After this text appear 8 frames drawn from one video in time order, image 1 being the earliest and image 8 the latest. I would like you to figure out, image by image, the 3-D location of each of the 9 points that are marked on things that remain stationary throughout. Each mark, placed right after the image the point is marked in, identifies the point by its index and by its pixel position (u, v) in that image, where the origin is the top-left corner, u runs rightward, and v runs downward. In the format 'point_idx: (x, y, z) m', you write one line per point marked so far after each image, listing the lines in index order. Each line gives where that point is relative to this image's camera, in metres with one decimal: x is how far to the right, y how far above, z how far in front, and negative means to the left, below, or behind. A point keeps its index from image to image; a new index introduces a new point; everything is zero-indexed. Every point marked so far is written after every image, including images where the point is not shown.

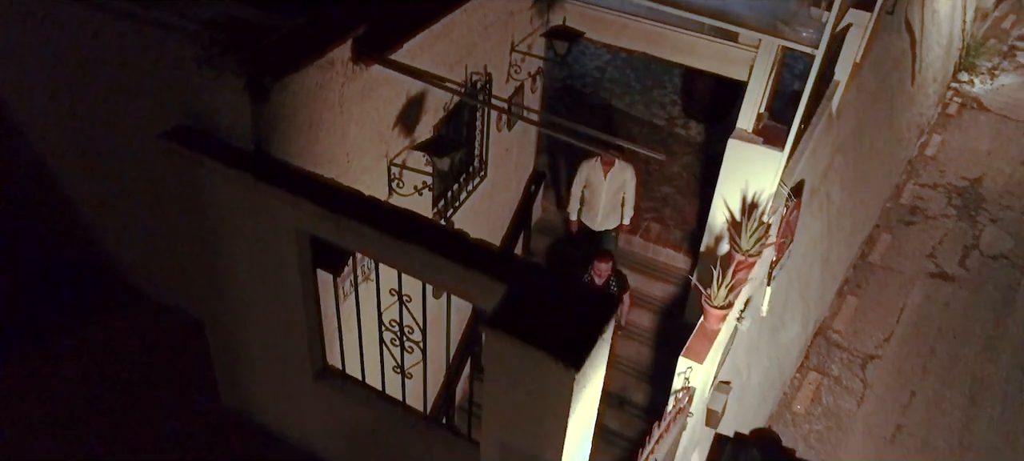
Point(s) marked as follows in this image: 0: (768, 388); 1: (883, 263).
0: (+2.6, -1.5, +8.2) m
1: (+4.8, -0.4, +10.5) m
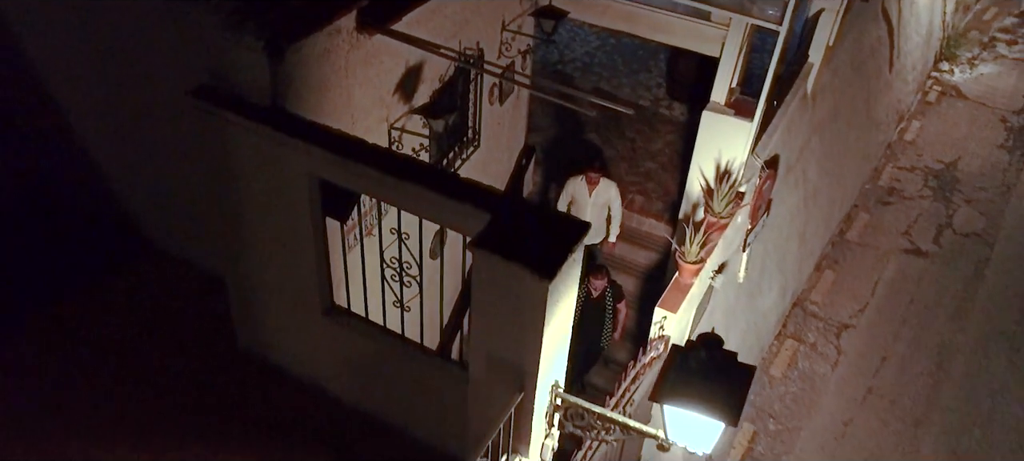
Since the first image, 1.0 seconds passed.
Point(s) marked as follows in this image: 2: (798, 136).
0: (+2.5, -1.2, +8.7) m
1: (+4.7, -0.1, +11.0) m
2: (+3.1, +1.0, +8.6) m
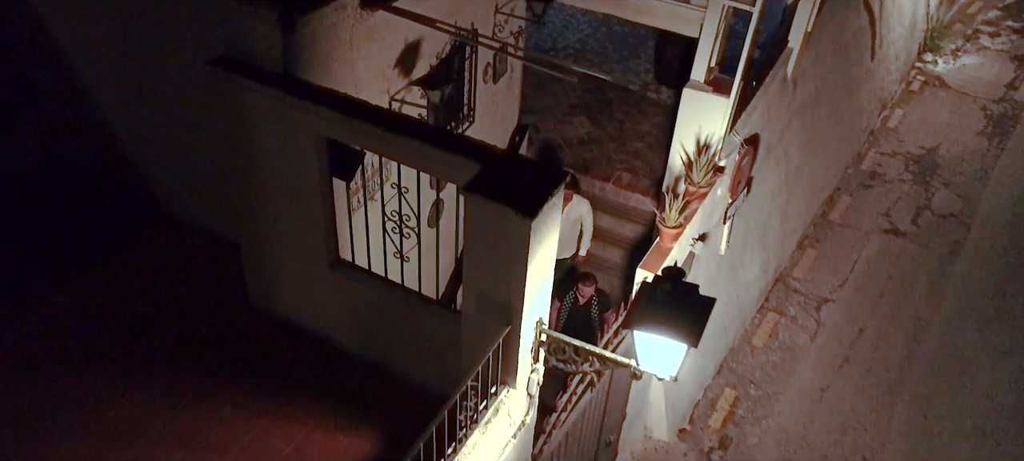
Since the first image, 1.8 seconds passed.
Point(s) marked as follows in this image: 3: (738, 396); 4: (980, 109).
0: (+2.4, -1.0, +9.1) m
1: (+4.6, +0.1, +11.5) m
2: (+3.0, +1.3, +9.1) m
3: (+2.4, -1.8, +8.9) m
4: (+8.2, +2.1, +14.2) m
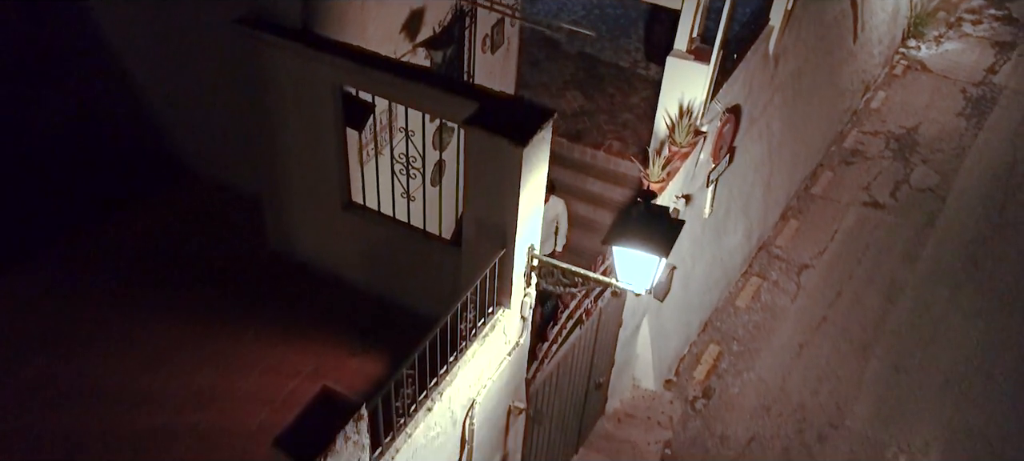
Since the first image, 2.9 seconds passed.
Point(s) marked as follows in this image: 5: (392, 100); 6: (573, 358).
0: (+2.4, -0.6, +9.7) m
1: (+4.6, +0.5, +12.1) m
2: (+3.0, +1.7, +9.7) m
3: (+2.4, -1.4, +9.4) m
4: (+8.1, +2.5, +14.8) m
5: (-0.7, +0.8, +5.1) m
6: (+0.5, -1.0, +6.6) m
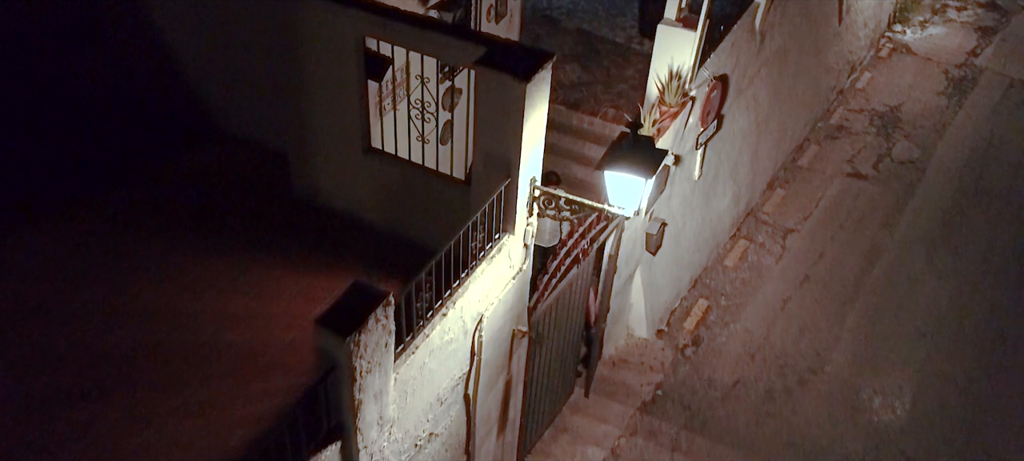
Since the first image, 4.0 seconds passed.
0: (+2.4, -0.1, +10.4) m
1: (+4.6, +1.0, +12.7) m
2: (+3.0, +2.2, +10.3) m
3: (+2.4, -0.9, +10.1) m
4: (+8.1, +3.0, +15.5) m
5: (-0.7, +1.3, +5.7) m
6: (+0.5, -0.6, +7.3) m
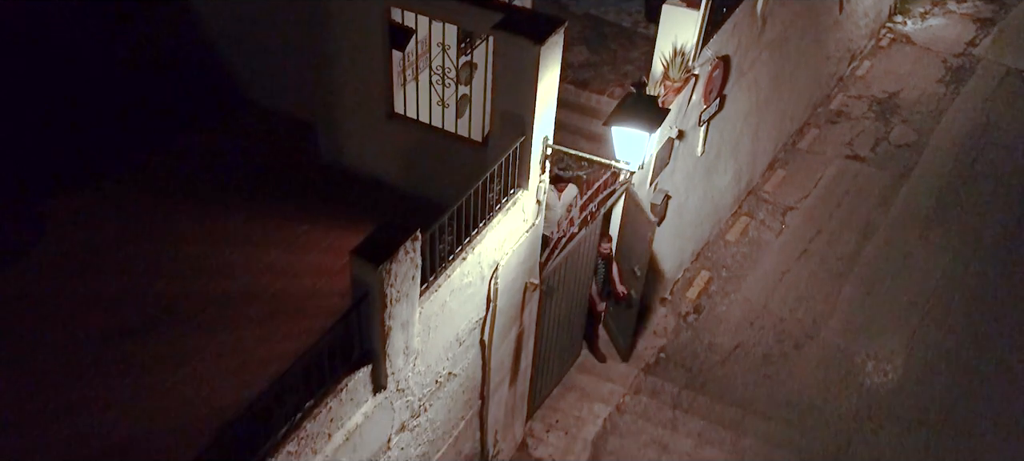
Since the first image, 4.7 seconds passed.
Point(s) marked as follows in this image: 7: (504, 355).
0: (+2.6, +0.2, +10.9) m
1: (+4.8, +1.3, +13.2) m
2: (+3.2, +2.5, +10.8) m
3: (+2.6, -0.6, +10.6) m
4: (+8.3, +3.3, +15.9) m
5: (-0.6, +1.6, +6.2) m
6: (+0.6, -0.2, +7.7) m
7: (-0.1, -1.1, +7.2) m
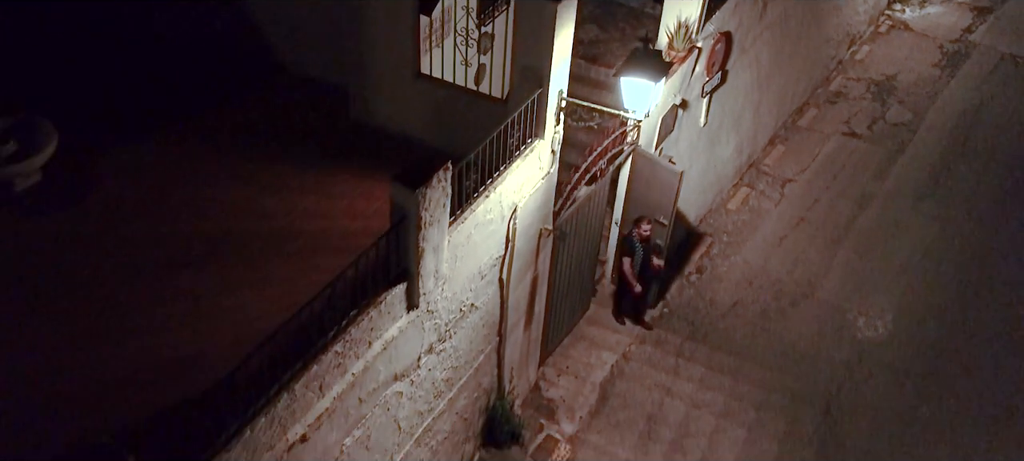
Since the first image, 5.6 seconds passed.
0: (+2.8, +0.7, +11.5) m
1: (+5.0, +1.8, +13.8) m
2: (+3.4, +2.9, +11.4) m
3: (+2.8, -0.1, +11.2) m
4: (+8.6, +3.7, +16.5) m
5: (-0.4, +2.1, +6.9) m
6: (+0.8, +0.2, +8.4) m
7: (+0.1, -0.6, +7.9) m
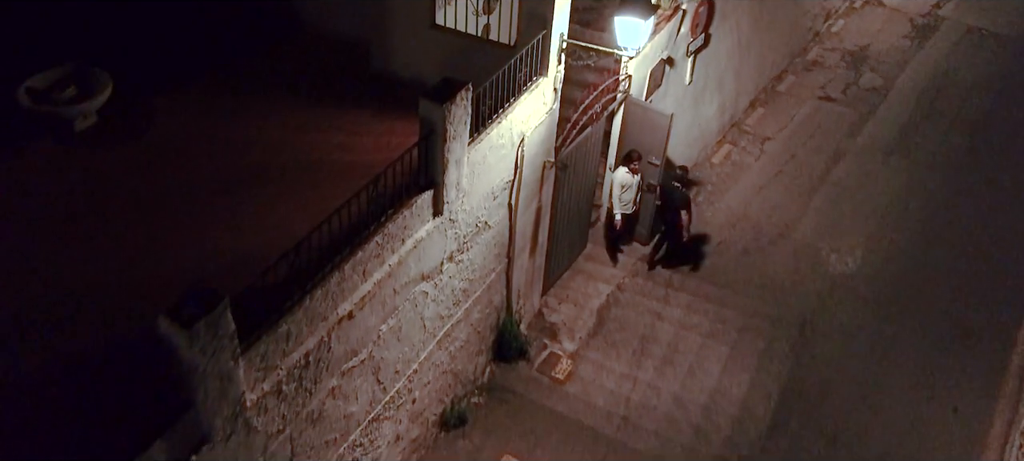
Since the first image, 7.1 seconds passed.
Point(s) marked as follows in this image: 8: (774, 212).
0: (+2.8, +1.4, +12.5) m
1: (+5.0, +2.5, +14.8) m
2: (+3.4, +3.7, +12.4) m
3: (+2.8, +0.6, +12.2) m
4: (+8.5, +4.5, +17.6) m
5: (-0.4, +2.8, +7.8) m
6: (+0.9, +1.0, +9.4) m
7: (+0.2, +0.1, +8.9) m
8: (+3.8, +0.3, +11.9) m
